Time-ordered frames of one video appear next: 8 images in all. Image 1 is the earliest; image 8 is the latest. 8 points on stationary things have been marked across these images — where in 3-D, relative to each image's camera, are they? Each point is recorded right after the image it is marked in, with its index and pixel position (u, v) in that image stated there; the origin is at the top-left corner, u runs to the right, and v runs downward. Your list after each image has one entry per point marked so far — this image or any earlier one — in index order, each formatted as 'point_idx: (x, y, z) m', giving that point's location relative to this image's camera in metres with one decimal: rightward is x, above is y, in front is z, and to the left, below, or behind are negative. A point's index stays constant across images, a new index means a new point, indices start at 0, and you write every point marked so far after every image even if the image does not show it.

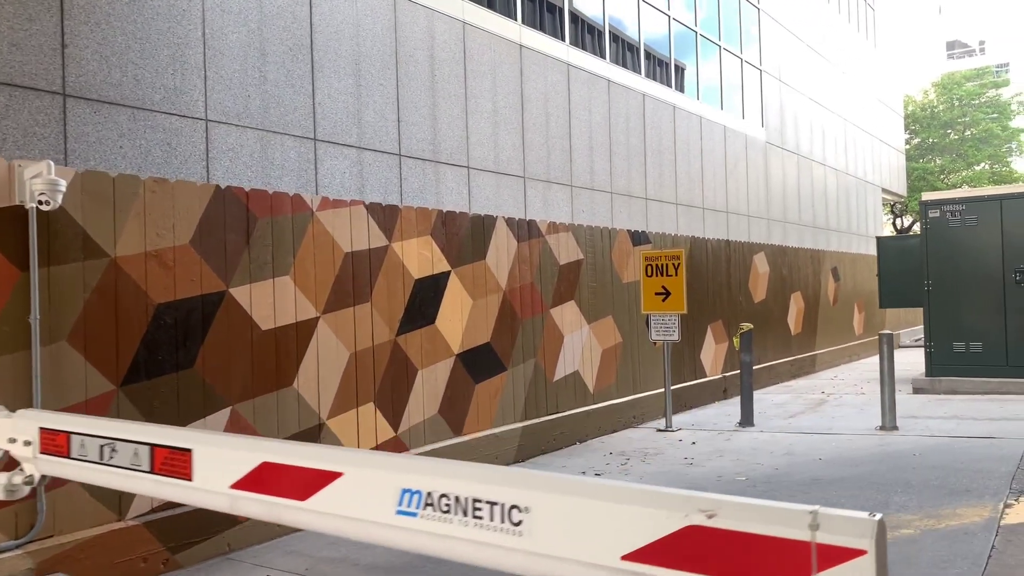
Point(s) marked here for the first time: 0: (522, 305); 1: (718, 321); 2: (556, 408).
0: (+0.1, -0.2, +8.3) m
1: (+3.1, -0.5, +12.5) m
2: (+0.5, -1.3, +8.7) m
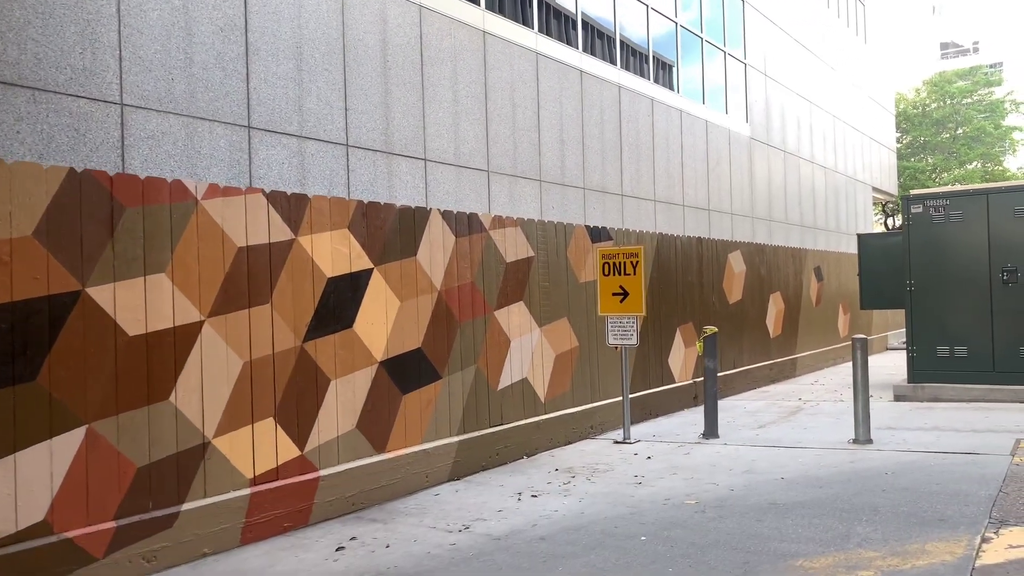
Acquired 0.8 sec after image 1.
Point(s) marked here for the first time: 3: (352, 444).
0: (-0.5, -0.2, +7.6) m
1: (+2.5, -0.5, +11.8) m
2: (-0.1, -1.3, +8.0) m
3: (-1.2, -1.2, +6.4) m
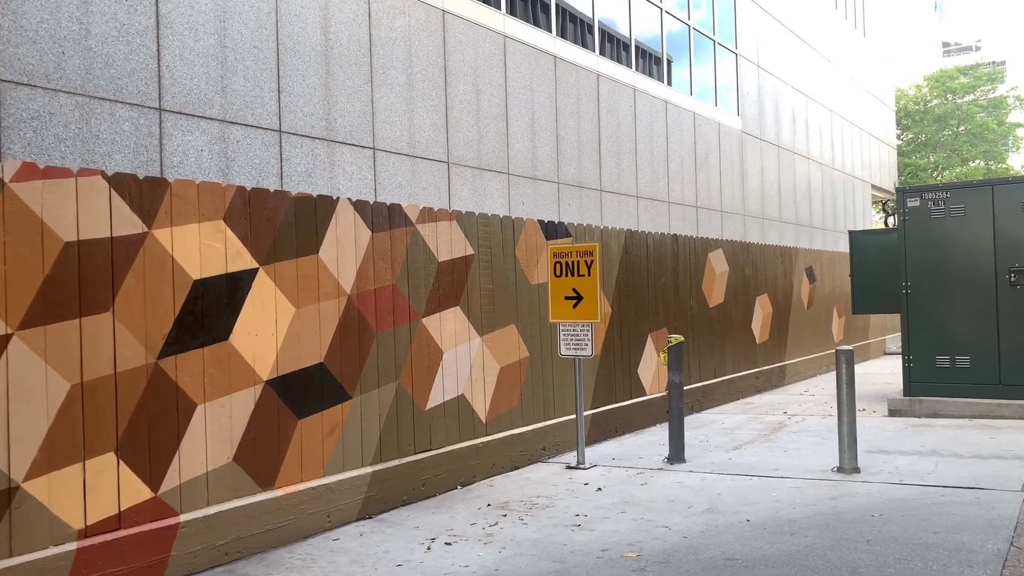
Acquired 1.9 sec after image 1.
0: (-1.1, -0.2, +6.5) m
1: (+1.9, -0.5, +10.7) m
2: (-0.7, -1.3, +6.9) m
3: (-1.8, -1.2, +5.3) m
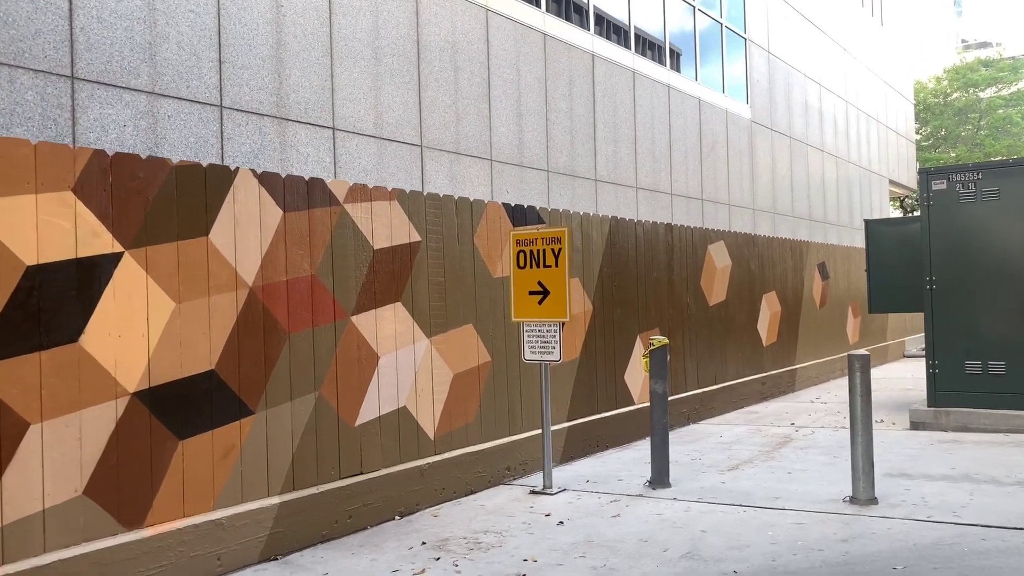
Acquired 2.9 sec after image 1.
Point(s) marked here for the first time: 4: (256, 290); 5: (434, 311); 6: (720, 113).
0: (-1.4, -0.2, +5.4) m
1: (+1.6, -0.5, +9.5) m
2: (-1.1, -1.3, +5.8) m
3: (-2.2, -1.2, +4.2) m
4: (-1.6, 0.0, +5.2) m
5: (-0.6, -0.2, +6.5) m
6: (+4.6, +3.8, +18.1) m
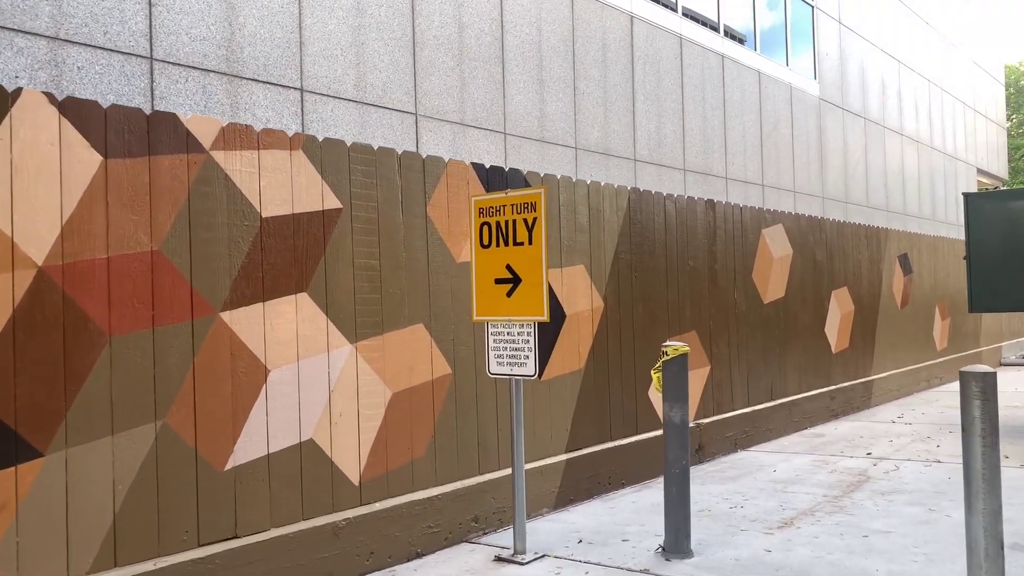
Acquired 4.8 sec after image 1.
0: (-1.8, -0.1, +3.7) m
1: (+1.6, -0.4, +7.6) m
2: (-1.4, -1.2, +4.0) m
3: (-2.7, -1.1, +2.6) m
4: (-1.9, +0.1, +3.5) m
5: (-0.9, -0.1, +4.7) m
6: (+5.2, +3.9, +15.9) m
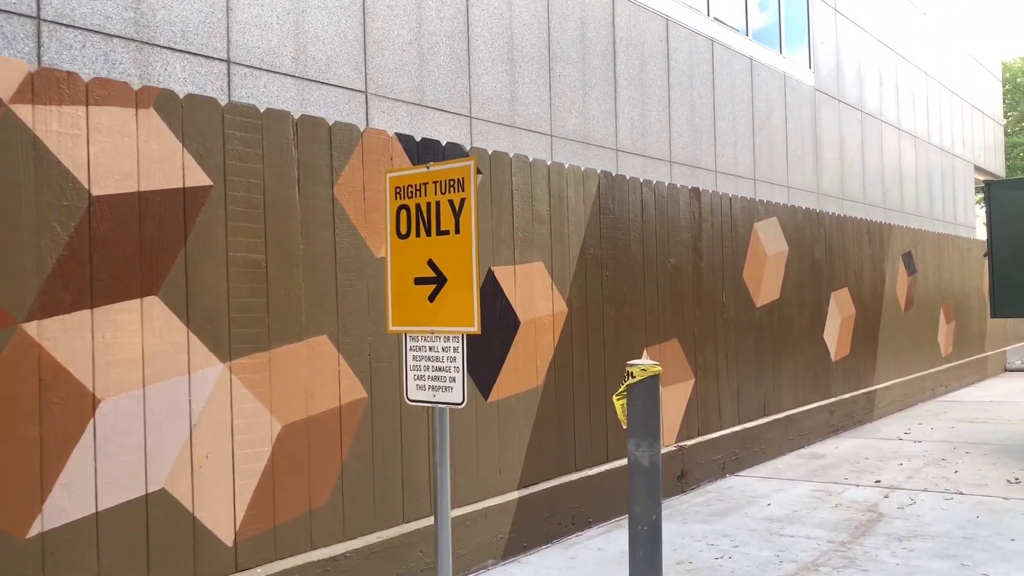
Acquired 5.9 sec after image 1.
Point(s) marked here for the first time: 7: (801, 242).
0: (-2.1, -0.1, +2.6) m
1: (+1.3, -0.4, +6.5) m
2: (-1.7, -1.2, +3.0) m
3: (-3.0, -1.1, +1.5) m
4: (-2.3, +0.1, +2.4) m
5: (-1.2, -0.1, +3.7) m
6: (+4.8, +3.9, +14.9) m
7: (+3.0, +0.5, +8.7) m
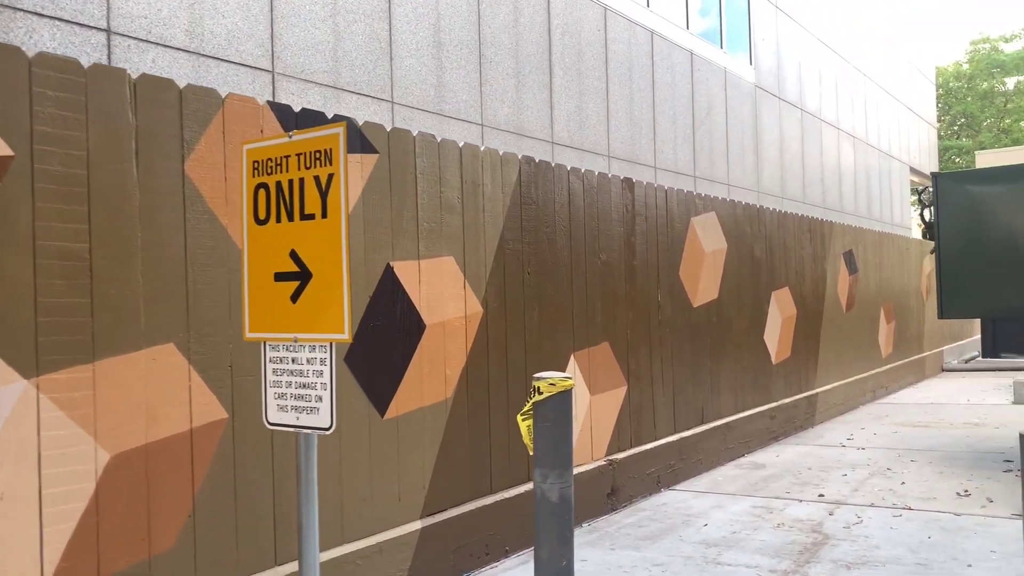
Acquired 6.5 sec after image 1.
0: (-2.4, -0.1, +1.8) m
1: (+0.6, -0.4, +6.0) m
2: (-2.1, -1.2, +2.2) m
3: (-3.3, -1.1, +0.7) m
4: (-2.6, +0.1, +1.6) m
5: (-1.6, -0.1, +2.9) m
6: (+3.6, +3.9, +14.5) m
7: (+2.3, +0.5, +8.2) m
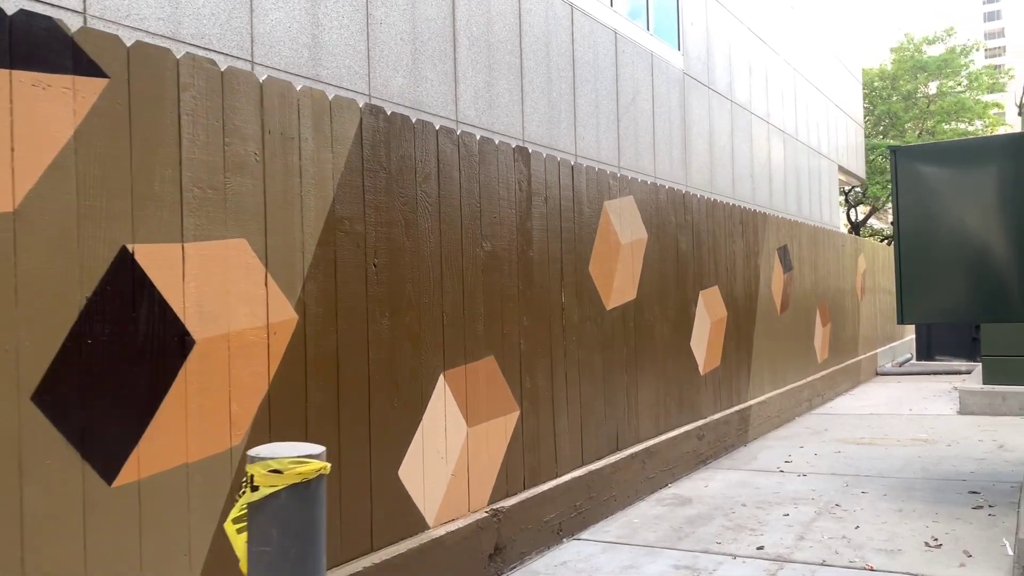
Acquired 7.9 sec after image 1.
0: (-2.9, -0.1, +0.2) m
1: (-0.2, -0.4, +4.6) m
2: (-2.6, -1.2, +0.7) m
3: (-3.6, -1.1, -1.0) m
4: (-3.1, +0.1, 0.0) m
5: (-2.2, -0.1, +1.4) m
6: (+2.1, +3.9, +13.4) m
7: (+1.3, +0.5, +7.0) m
